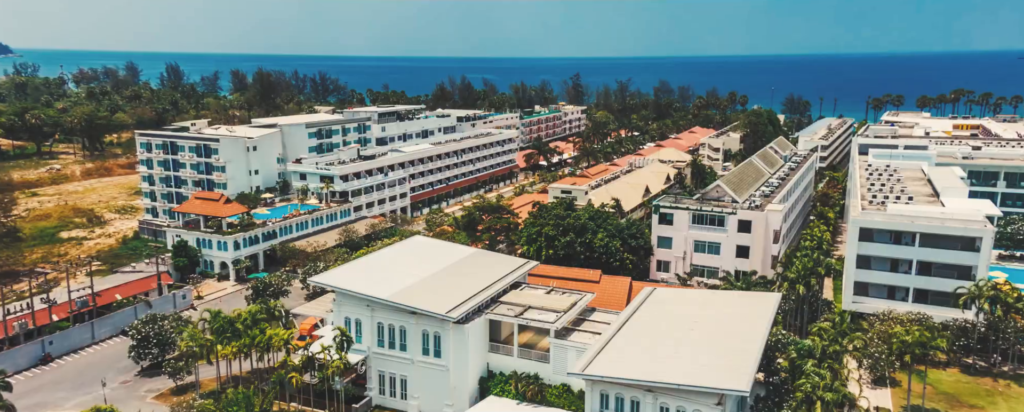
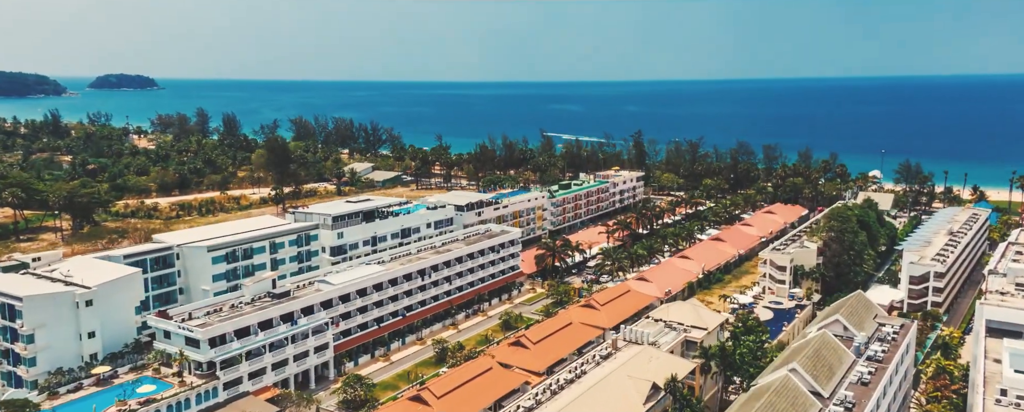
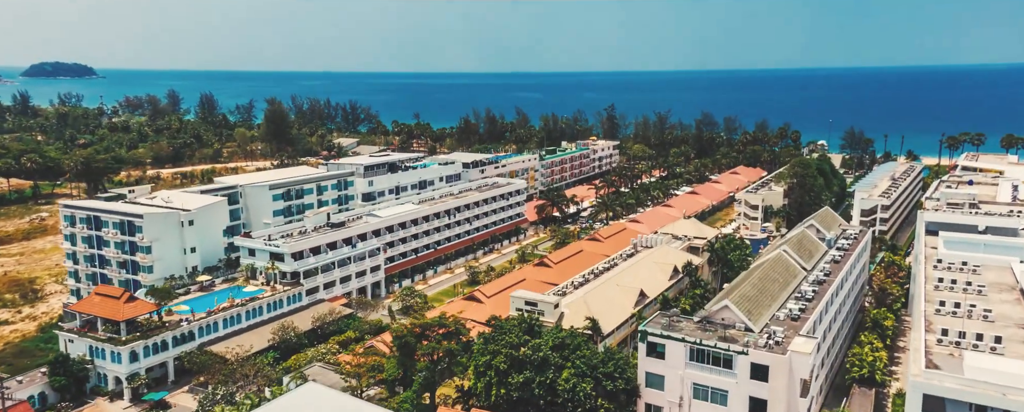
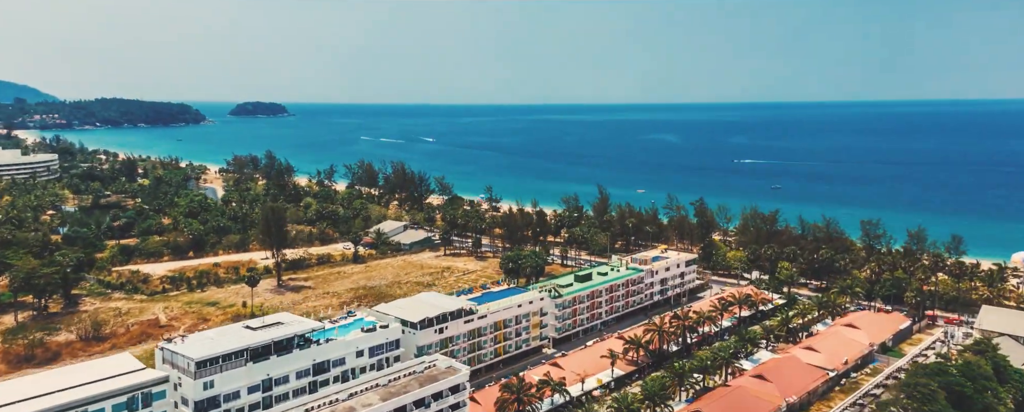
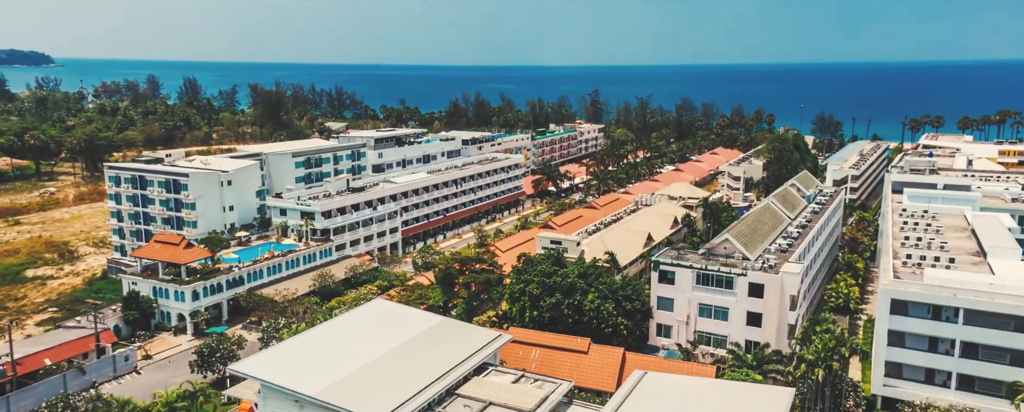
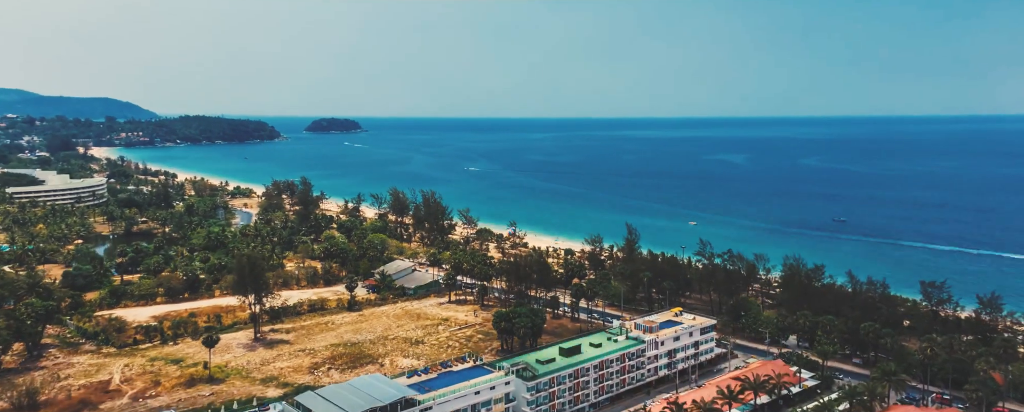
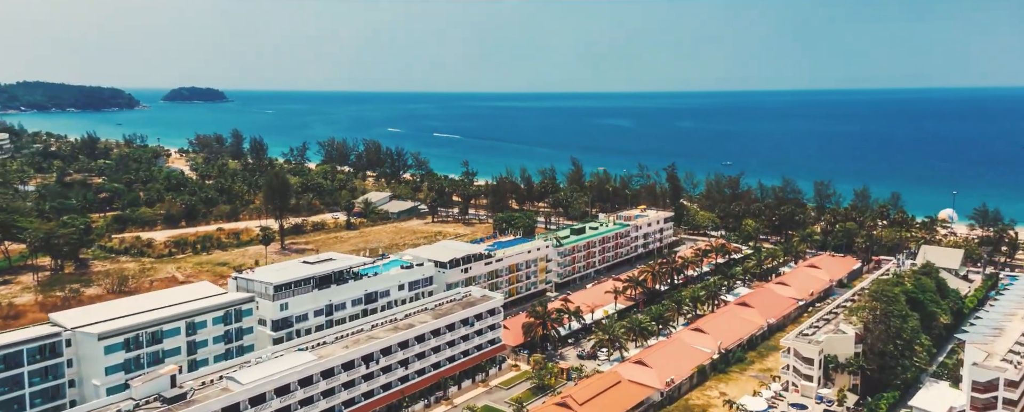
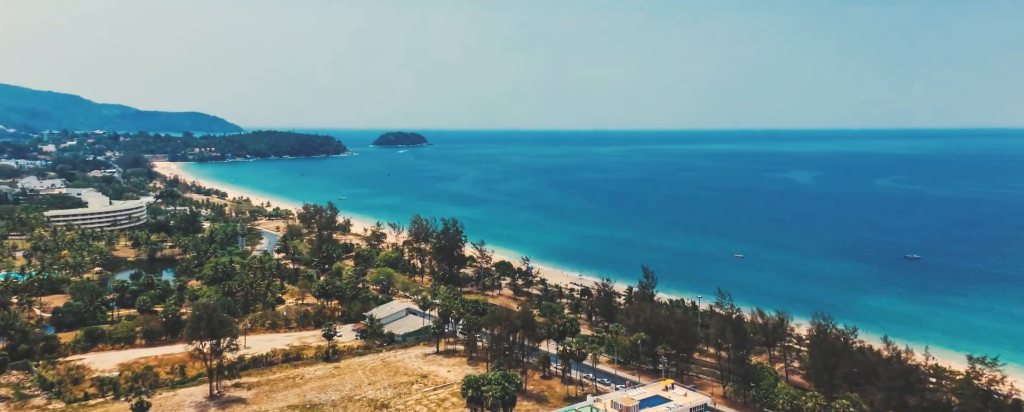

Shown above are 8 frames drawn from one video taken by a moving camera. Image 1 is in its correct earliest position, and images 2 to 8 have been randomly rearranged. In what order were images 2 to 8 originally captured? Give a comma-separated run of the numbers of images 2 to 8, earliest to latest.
5, 3, 2, 7, 4, 6, 8
